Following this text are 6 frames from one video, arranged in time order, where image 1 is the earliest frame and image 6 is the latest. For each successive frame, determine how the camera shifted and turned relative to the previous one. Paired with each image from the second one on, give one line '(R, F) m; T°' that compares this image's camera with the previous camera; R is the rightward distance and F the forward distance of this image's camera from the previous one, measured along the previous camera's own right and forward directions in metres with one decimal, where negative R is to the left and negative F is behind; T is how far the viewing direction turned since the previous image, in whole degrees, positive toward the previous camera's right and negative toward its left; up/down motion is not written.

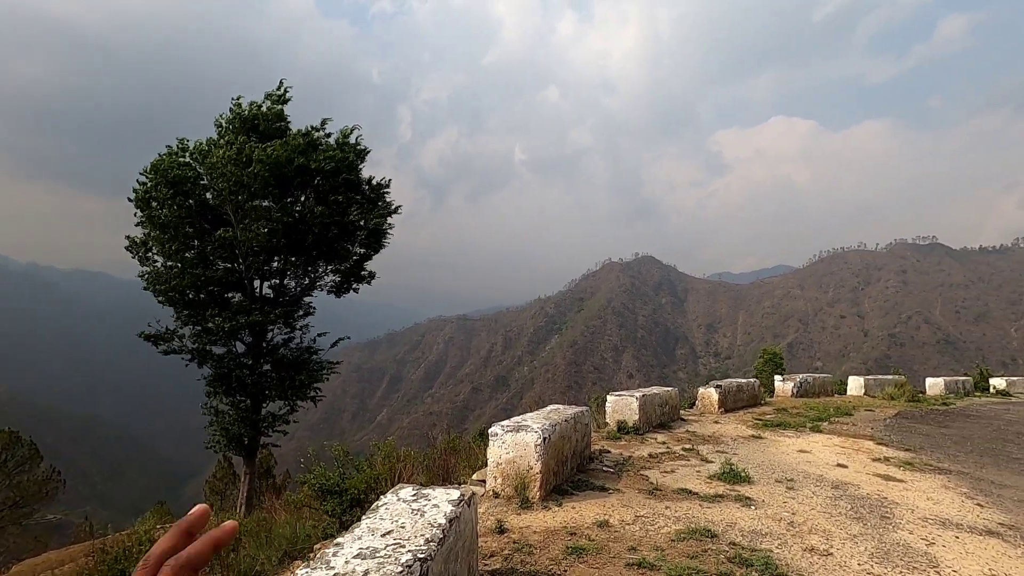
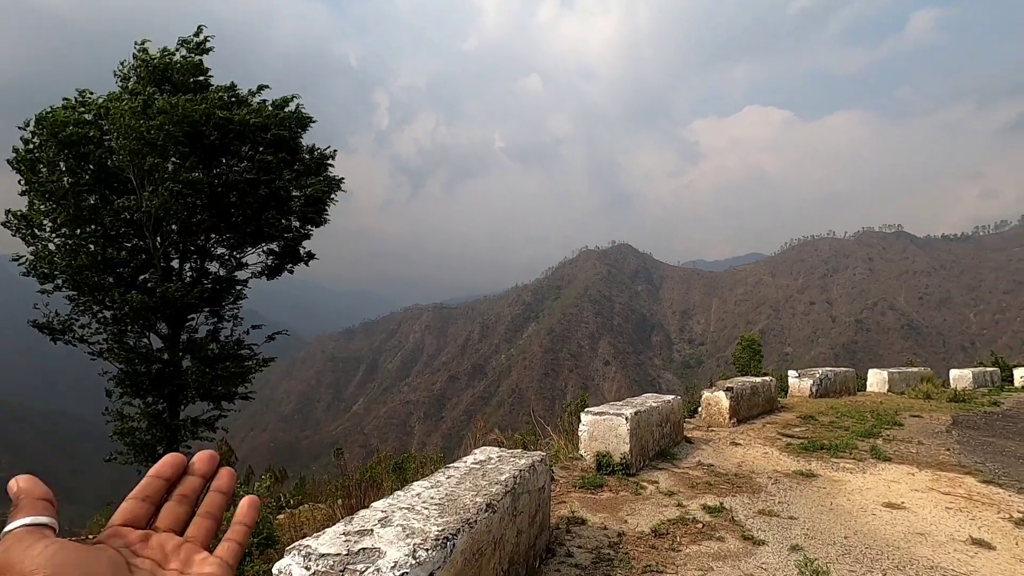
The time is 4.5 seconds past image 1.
(+0.4, +2.1) m; +2°
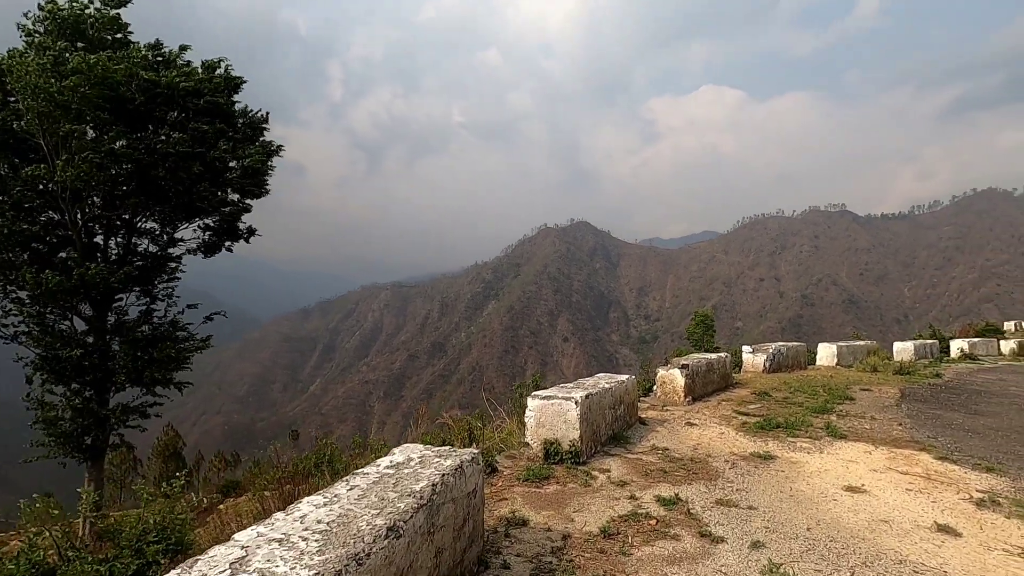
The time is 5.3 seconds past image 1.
(+0.1, +0.4) m; +4°
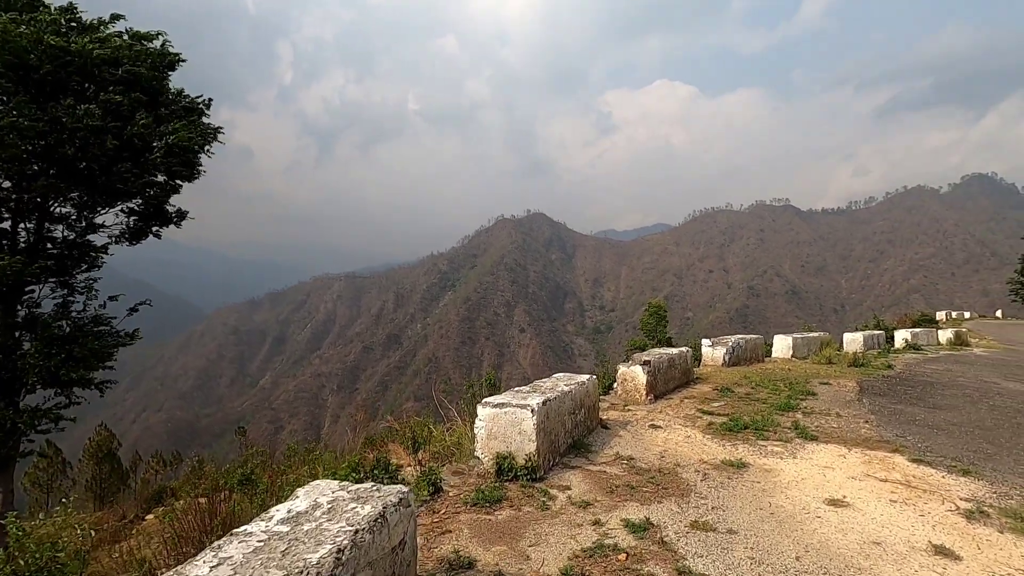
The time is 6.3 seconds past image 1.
(+0.1, +0.5) m; +5°
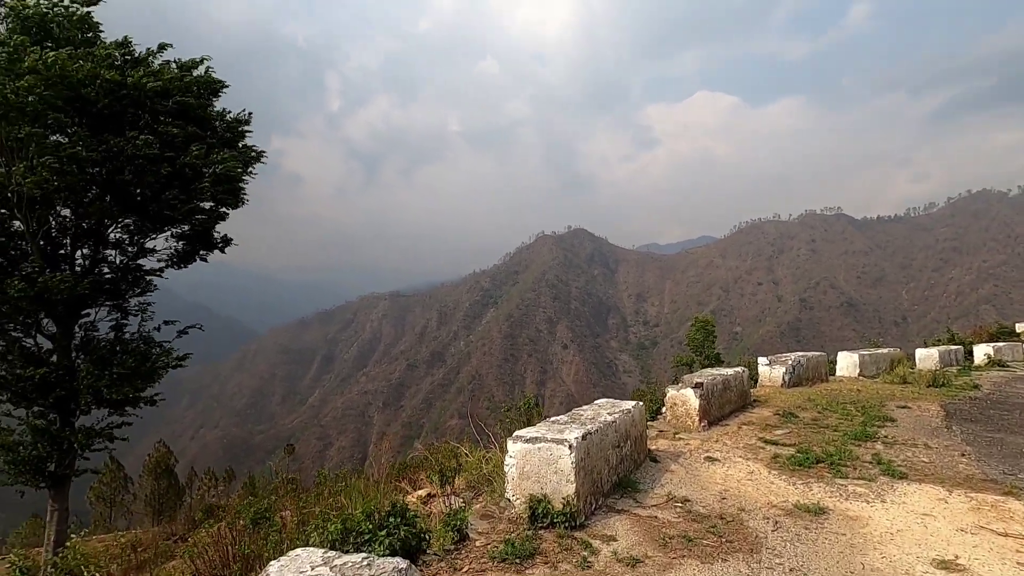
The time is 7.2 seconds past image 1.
(0.0, +0.4) m; -4°
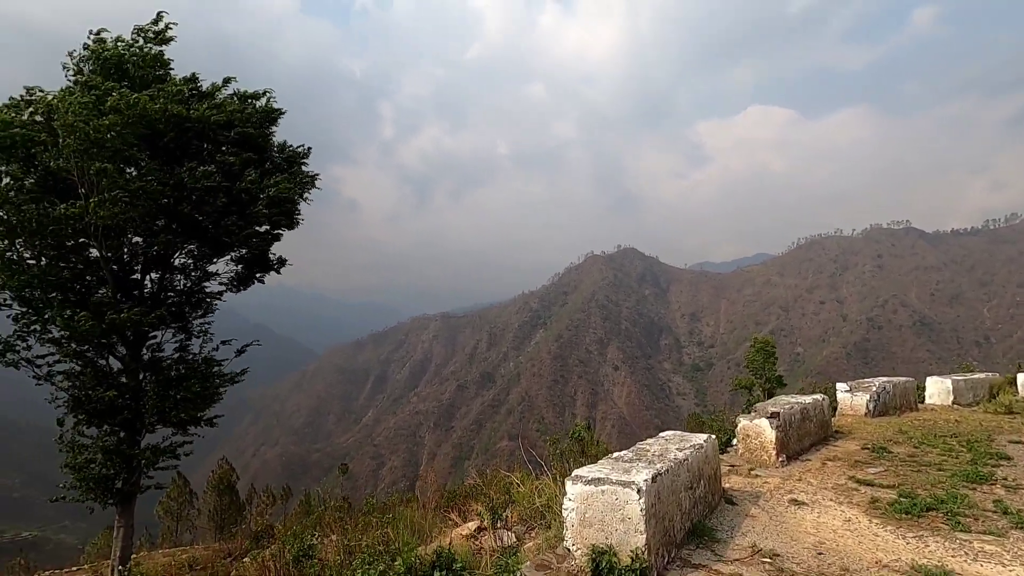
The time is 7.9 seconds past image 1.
(0.0, +0.3) m; -5°
